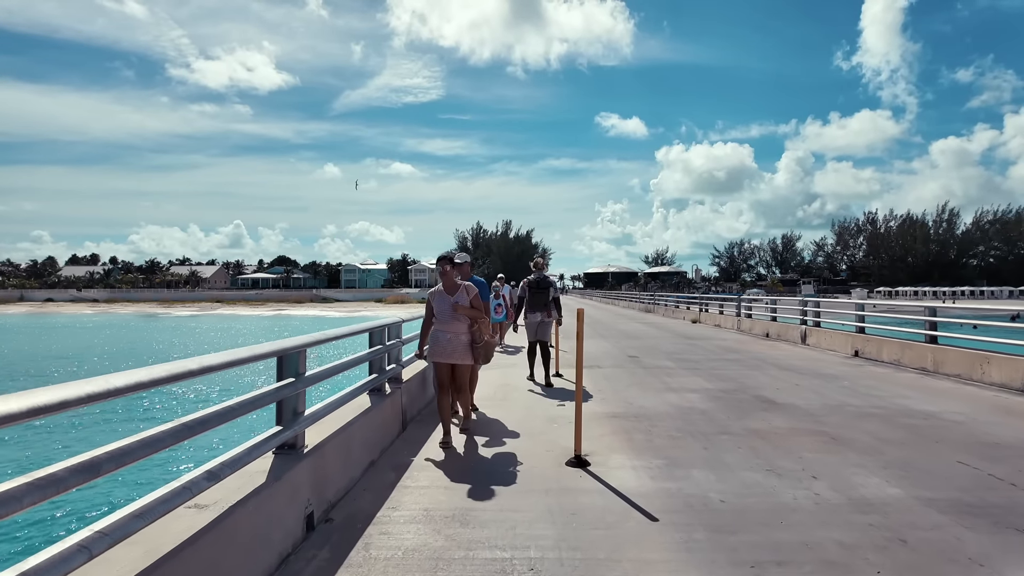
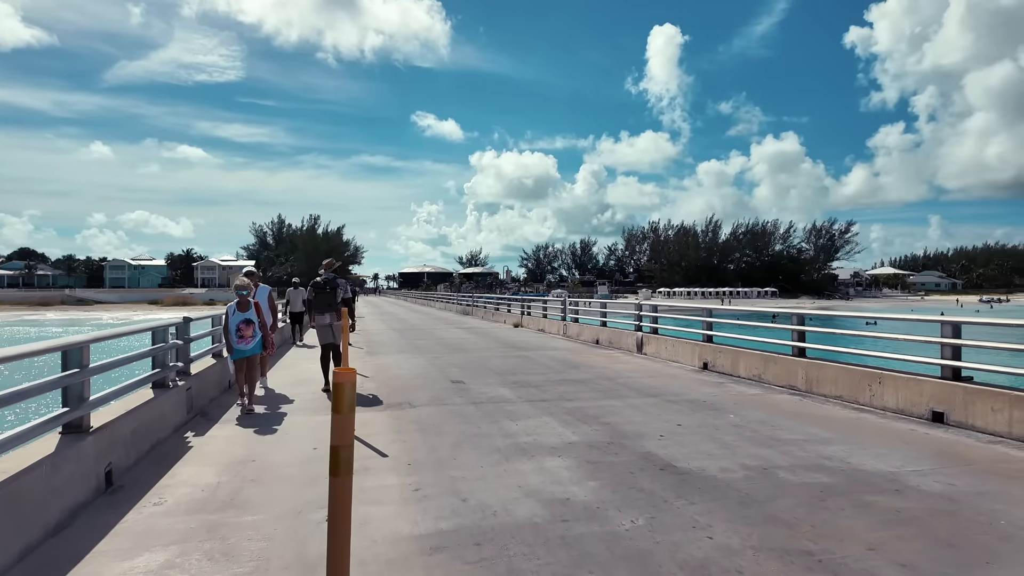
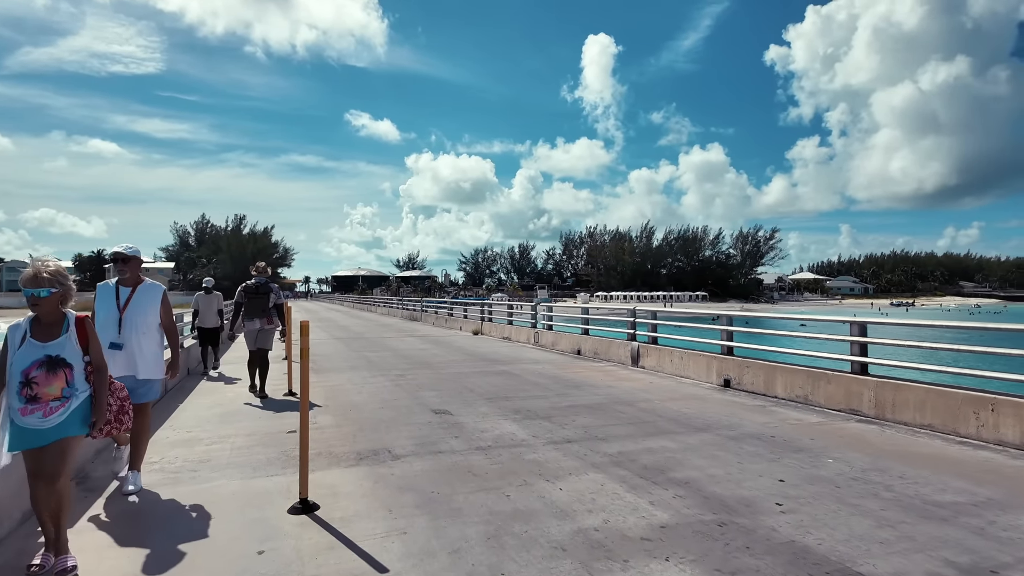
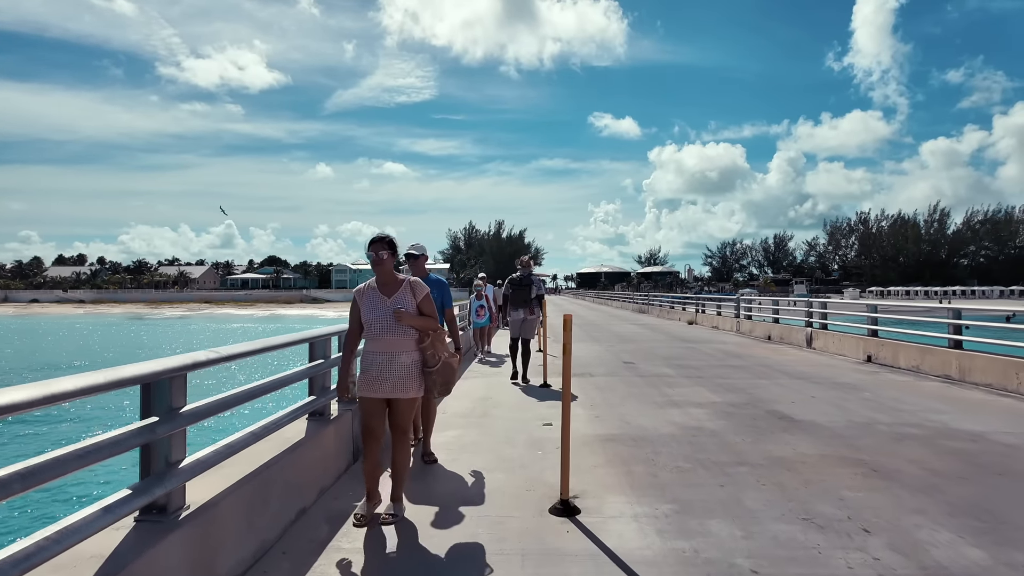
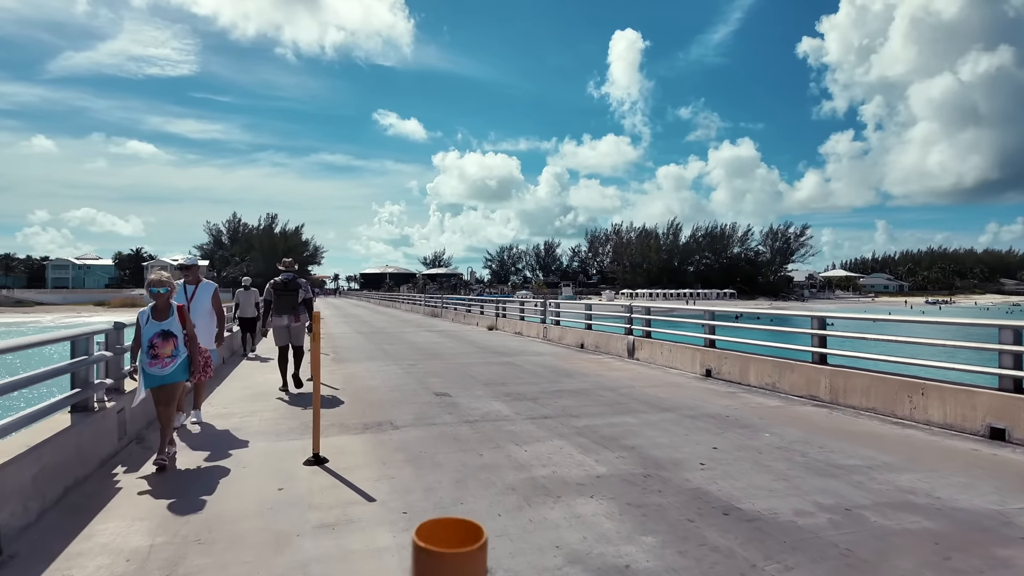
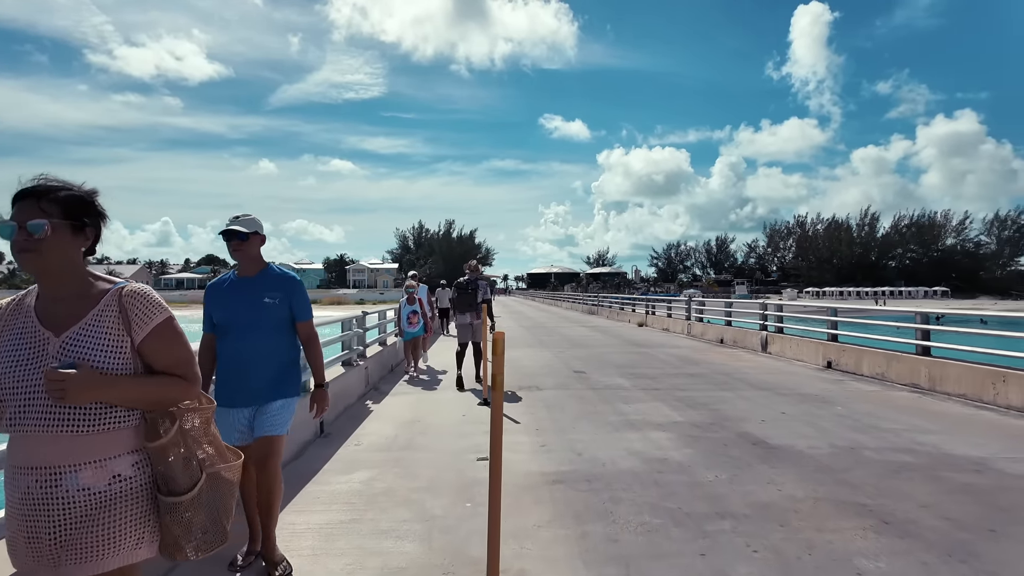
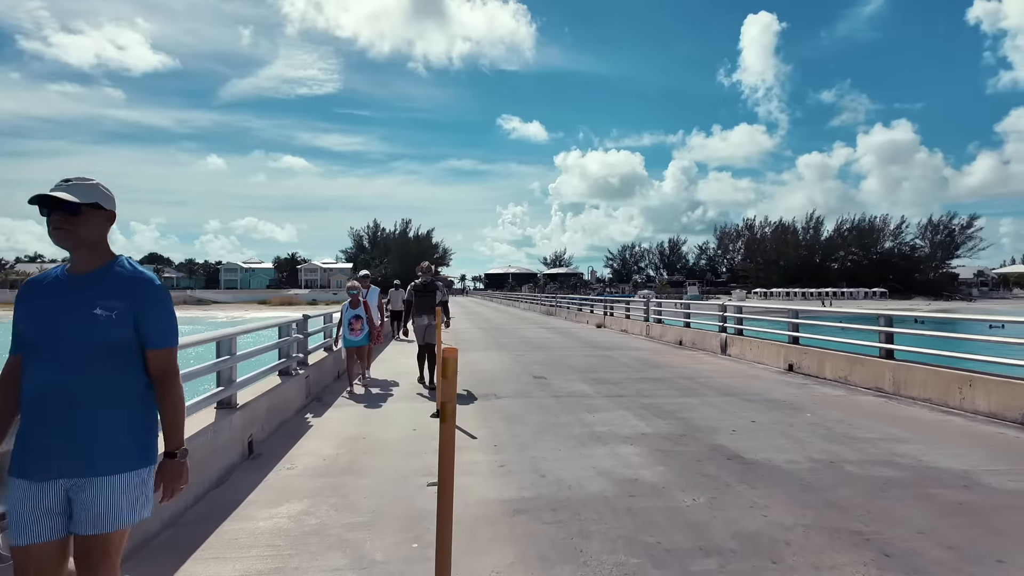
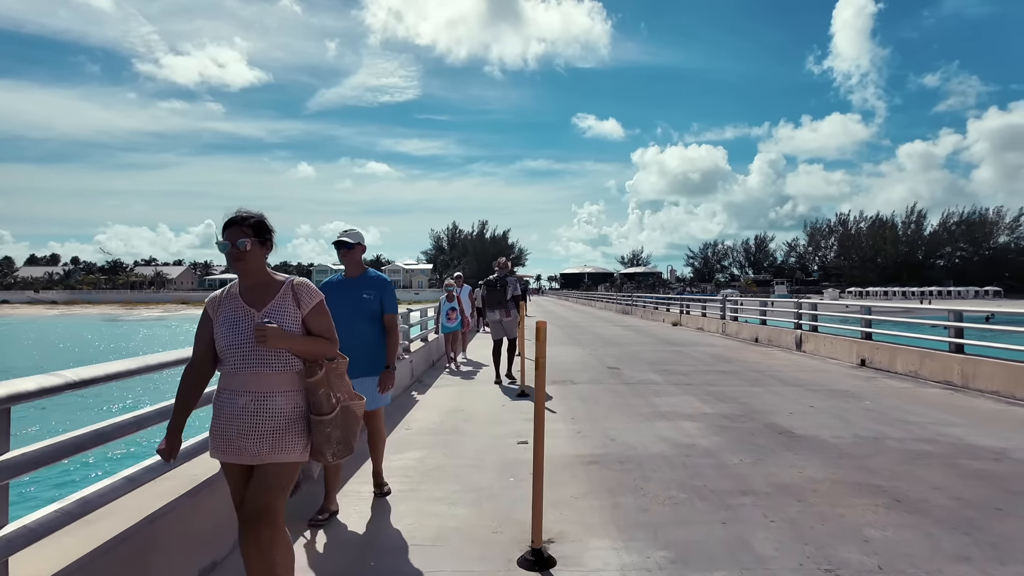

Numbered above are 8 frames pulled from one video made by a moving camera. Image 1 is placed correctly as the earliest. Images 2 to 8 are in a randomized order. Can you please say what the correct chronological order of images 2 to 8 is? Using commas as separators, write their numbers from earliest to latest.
4, 8, 6, 7, 2, 5, 3
